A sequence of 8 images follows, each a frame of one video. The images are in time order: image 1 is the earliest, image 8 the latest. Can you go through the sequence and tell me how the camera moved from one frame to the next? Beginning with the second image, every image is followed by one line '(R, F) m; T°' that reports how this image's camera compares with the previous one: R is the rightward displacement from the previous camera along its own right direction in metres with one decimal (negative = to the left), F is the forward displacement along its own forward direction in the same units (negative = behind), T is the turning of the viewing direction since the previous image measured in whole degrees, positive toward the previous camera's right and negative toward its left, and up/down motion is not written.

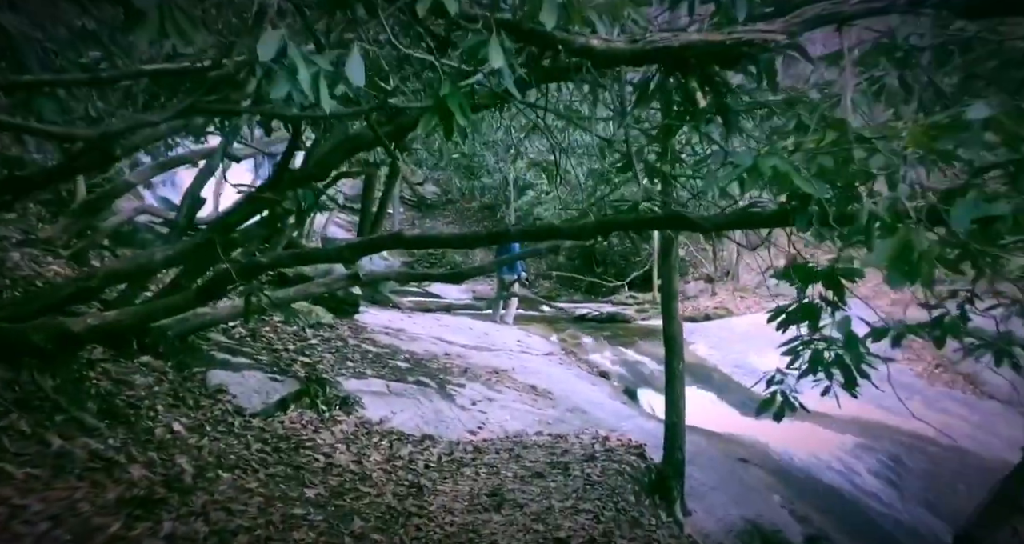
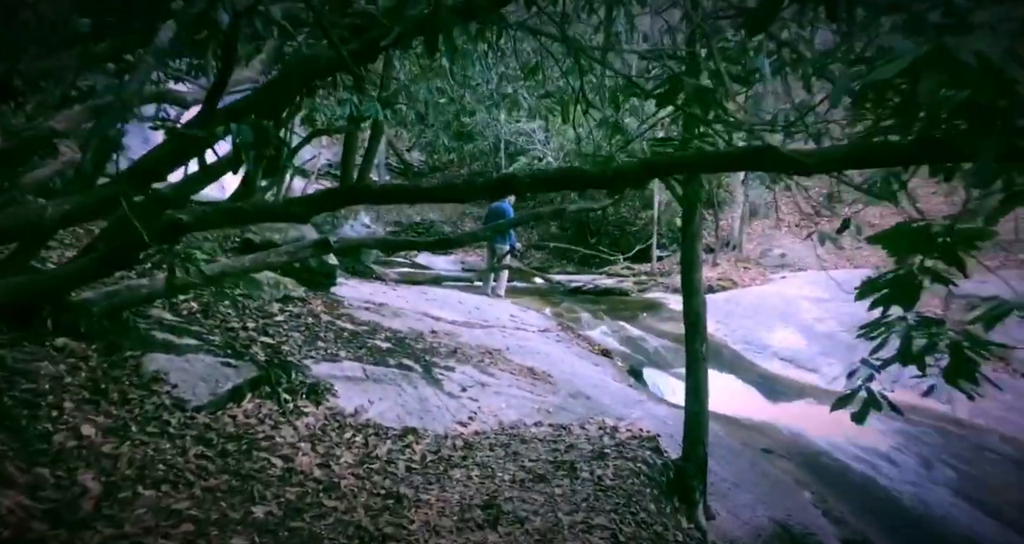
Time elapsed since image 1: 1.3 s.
(-0.1, +0.9) m; +1°
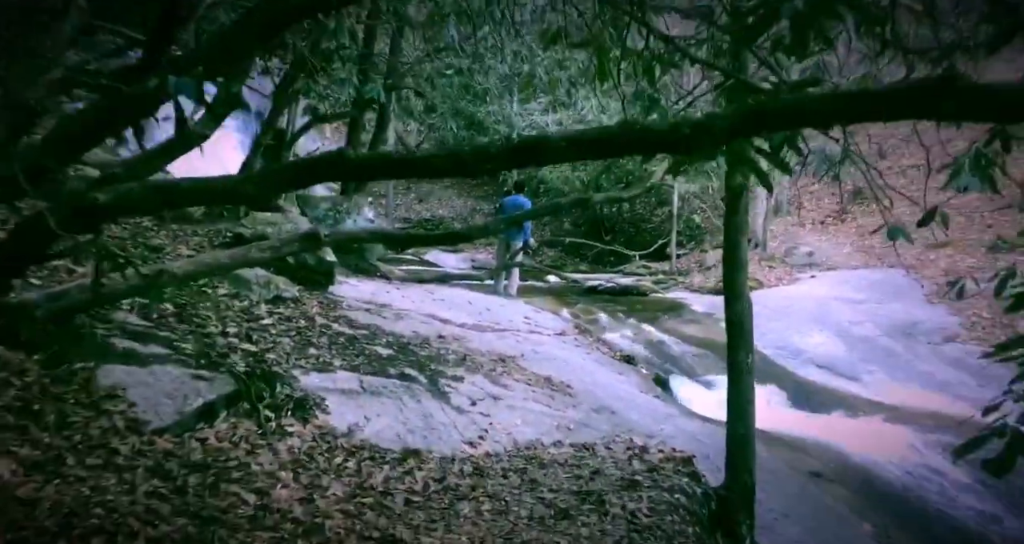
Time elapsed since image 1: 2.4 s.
(0.0, +0.7) m; -1°
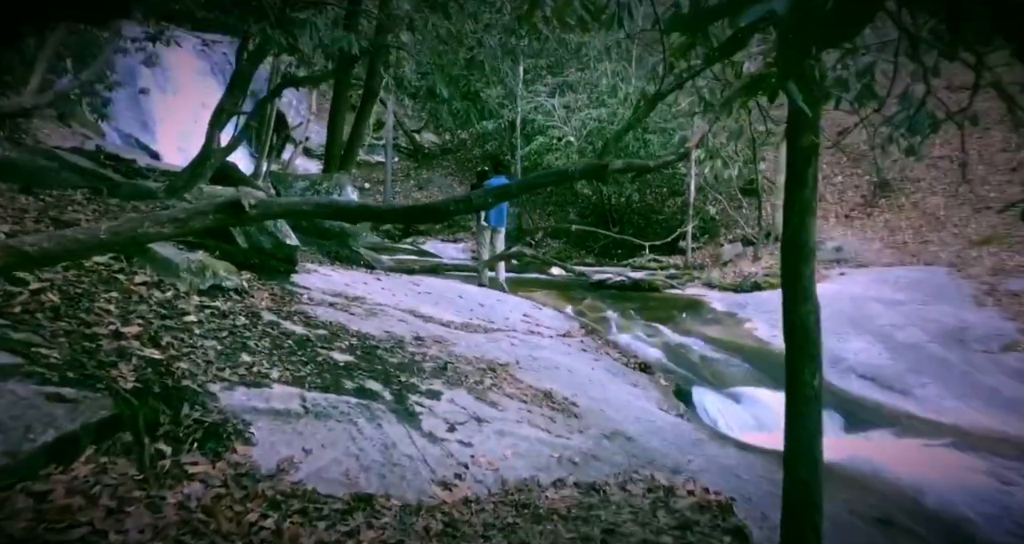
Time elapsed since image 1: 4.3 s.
(+0.1, +1.2) m; 0°
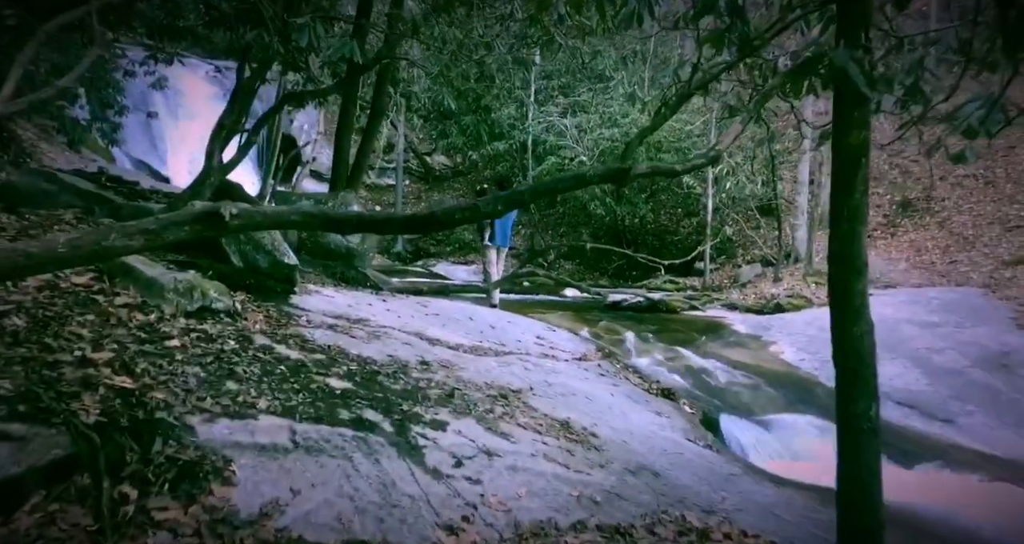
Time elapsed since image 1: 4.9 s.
(0.0, +0.4) m; -1°
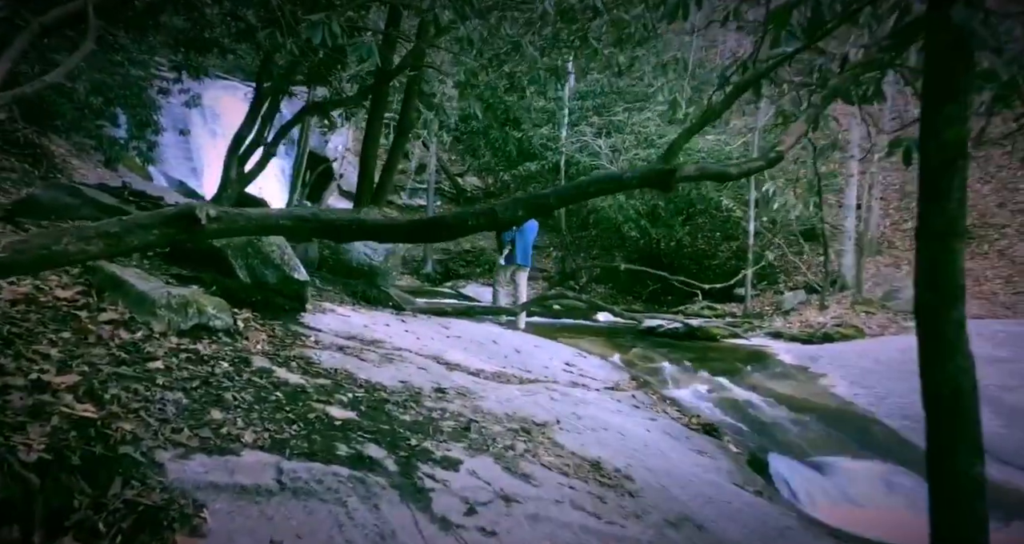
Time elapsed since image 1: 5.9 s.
(0.0, +0.5) m; -3°
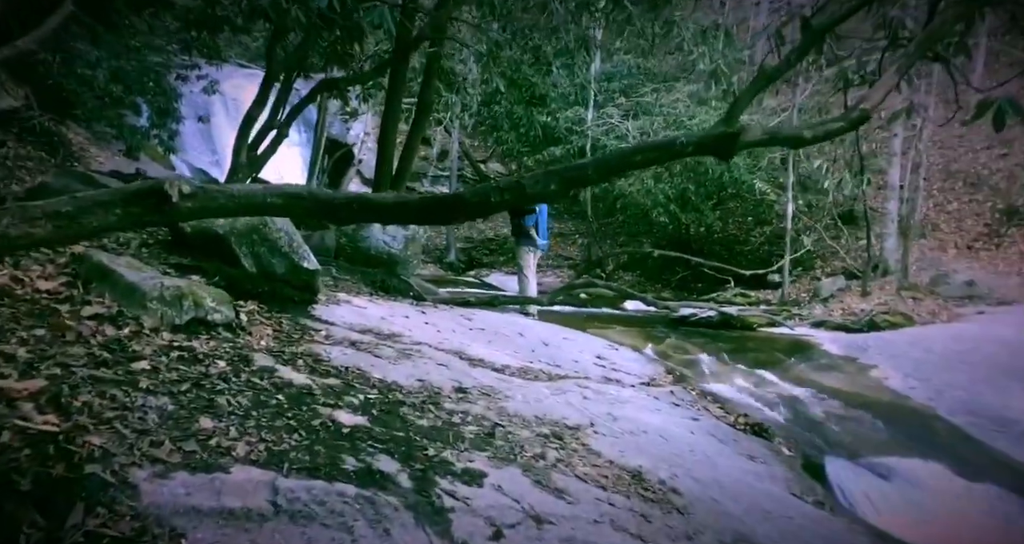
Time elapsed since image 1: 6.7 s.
(0.0, +0.5) m; -2°
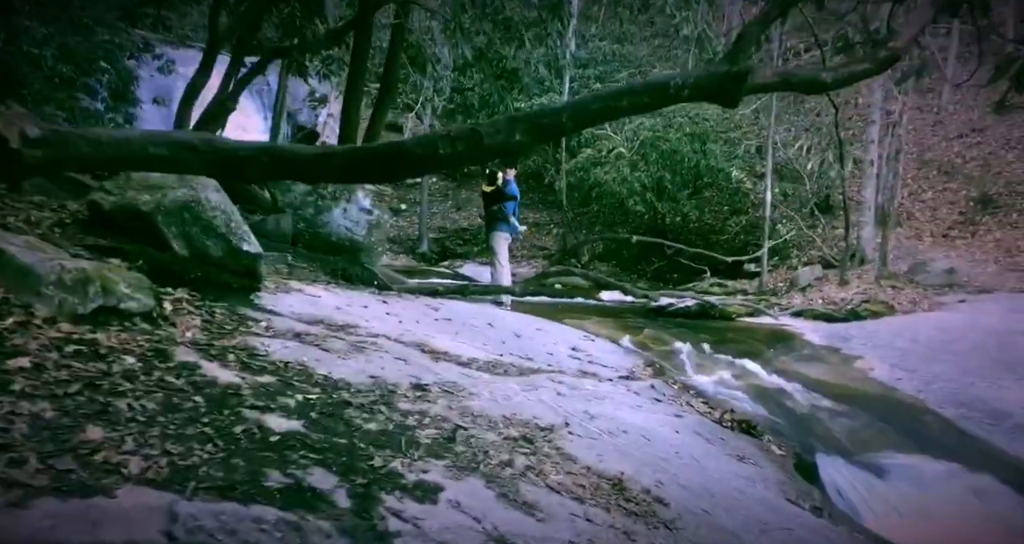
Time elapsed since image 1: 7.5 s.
(+0.1, +0.5) m; +2°
